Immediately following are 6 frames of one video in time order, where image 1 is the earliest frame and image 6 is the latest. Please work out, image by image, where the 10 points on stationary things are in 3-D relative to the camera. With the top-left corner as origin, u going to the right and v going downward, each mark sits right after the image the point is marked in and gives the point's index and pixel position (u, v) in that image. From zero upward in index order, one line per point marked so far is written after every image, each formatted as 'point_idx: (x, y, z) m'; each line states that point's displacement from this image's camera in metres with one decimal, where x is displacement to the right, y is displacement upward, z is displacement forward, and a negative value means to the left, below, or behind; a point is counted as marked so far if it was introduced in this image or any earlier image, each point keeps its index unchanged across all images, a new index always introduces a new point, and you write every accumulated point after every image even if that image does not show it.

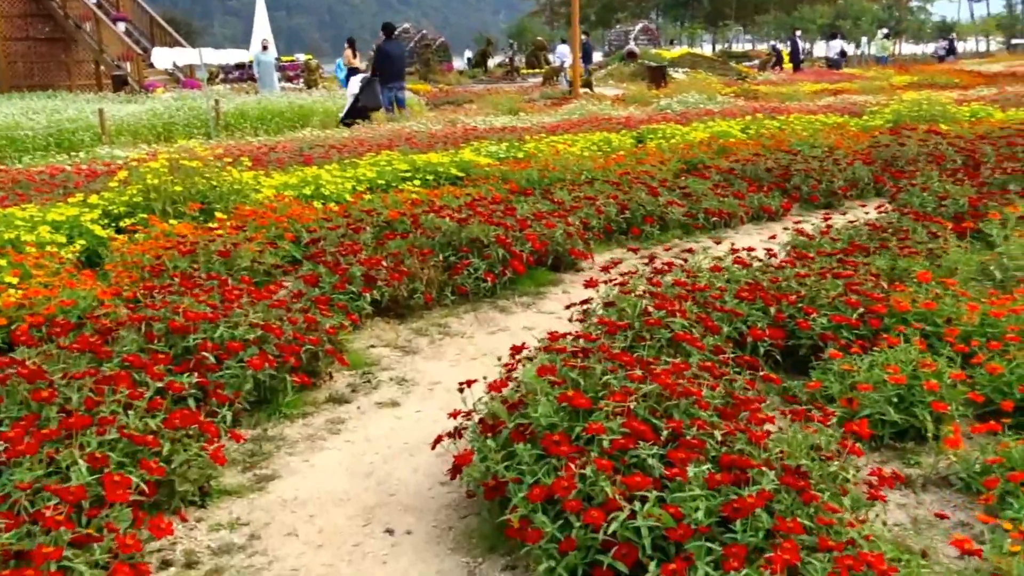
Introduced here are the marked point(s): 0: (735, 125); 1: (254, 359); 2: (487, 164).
0: (+2.6, +1.9, +12.1) m
1: (-1.1, -0.3, +4.3) m
2: (-0.2, +1.1, +9.5) m
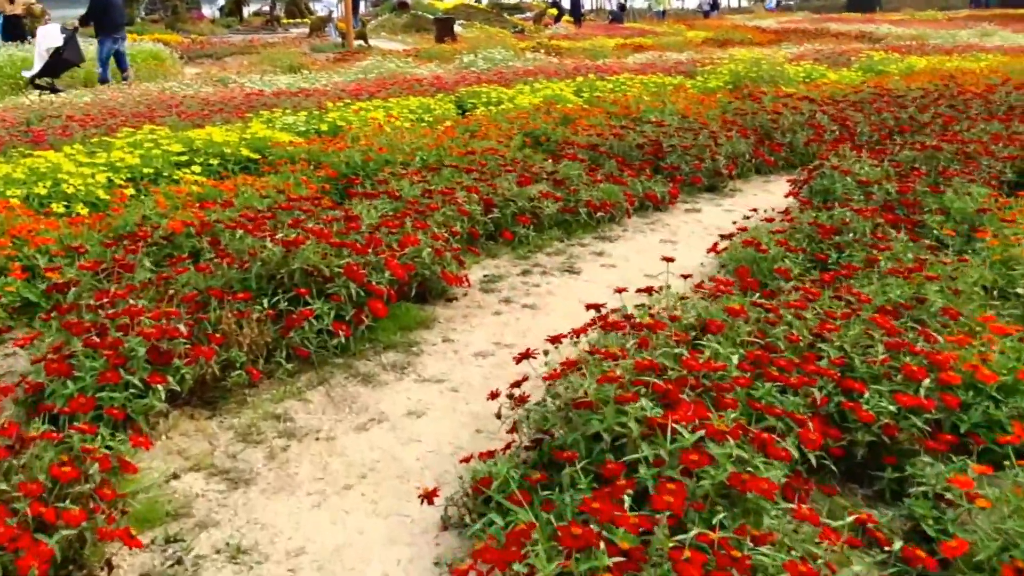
0: (+0.5, +2.0, +10.5) m
1: (-1.1, -0.6, +2.1) m
2: (-1.6, +1.0, +7.3) m
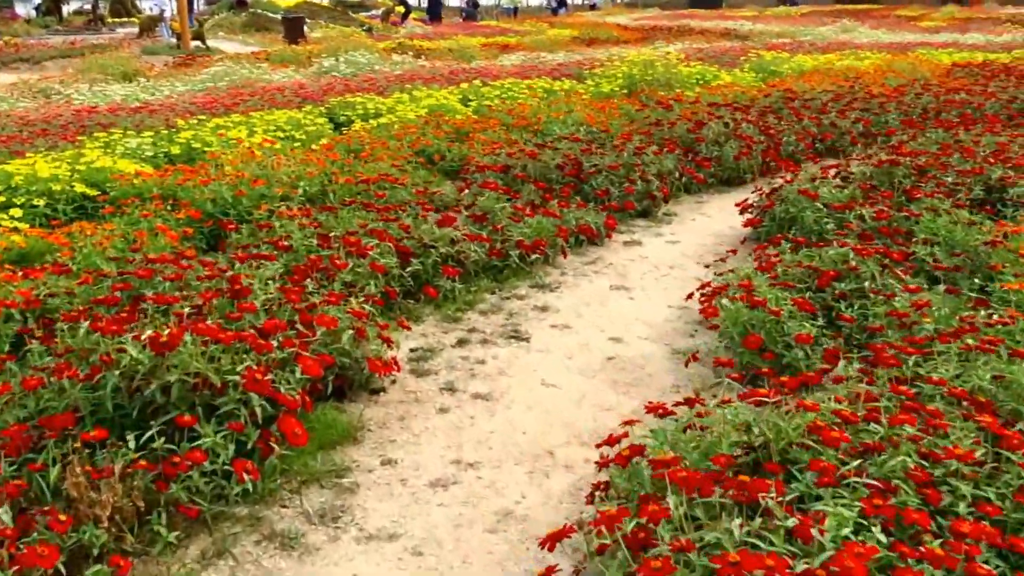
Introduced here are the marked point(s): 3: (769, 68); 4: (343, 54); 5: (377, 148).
0: (-0.6, +1.7, +9.4) m
1: (-0.9, -1.0, +0.9) m
2: (-2.2, +0.7, +5.9) m
3: (+2.8, +2.4, +11.3) m
4: (-2.2, +3.1, +13.6) m
5: (-0.9, +1.0, +7.1) m
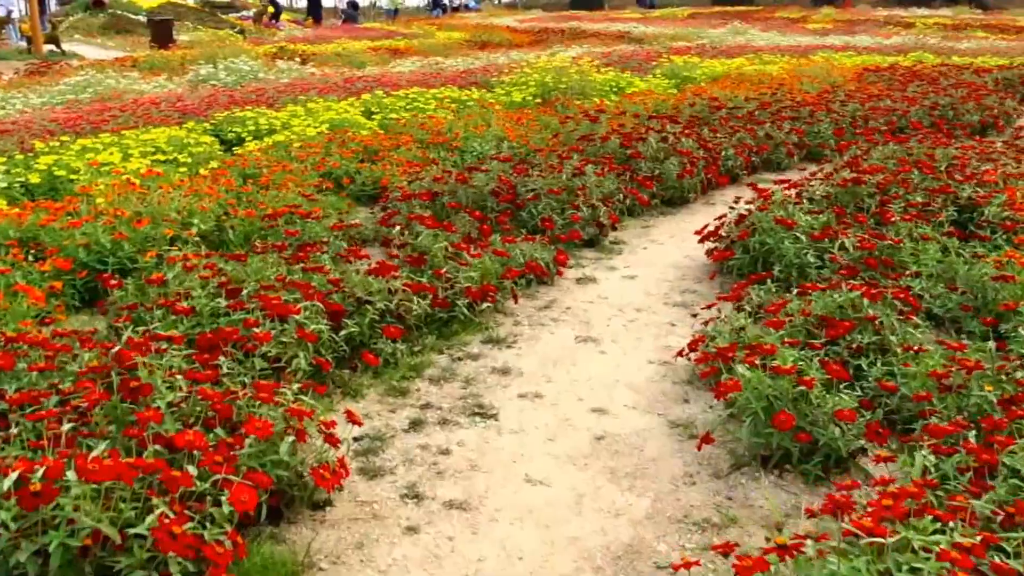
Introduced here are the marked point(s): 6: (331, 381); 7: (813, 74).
0: (-1.3, +1.5, +8.5) m
1: (-0.6, -1.2, 0.0) m
2: (-2.5, +0.4, +4.9) m
3: (+1.8, +2.2, +10.8) m
4: (-3.5, +2.7, +12.5) m
5: (-1.4, +0.7, +6.2) m
6: (-0.7, -0.3, +3.7) m
7: (+3.2, +2.3, +11.0) m
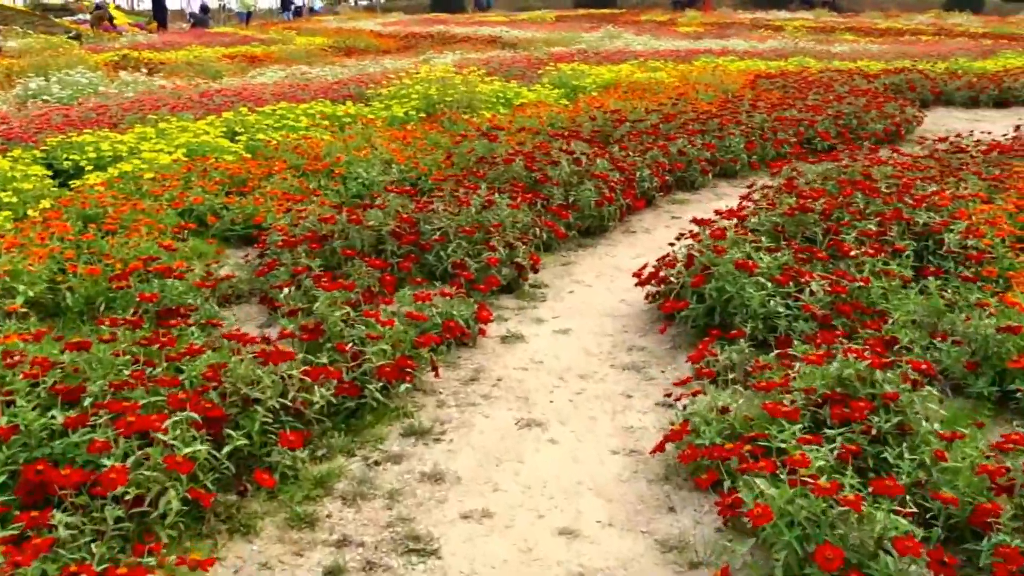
0: (-2.1, +1.2, +7.4) m
1: (-0.2, -1.5, -0.9) m
2: (-2.8, 0.0, +3.7) m
3: (+0.6, +2.0, +10.1) m
4: (-4.9, +2.3, +11.1) m
5: (-1.9, +0.4, +5.1) m
6: (-0.8, -0.6, +2.8) m
7: (+1.9, +2.1, +10.5) m
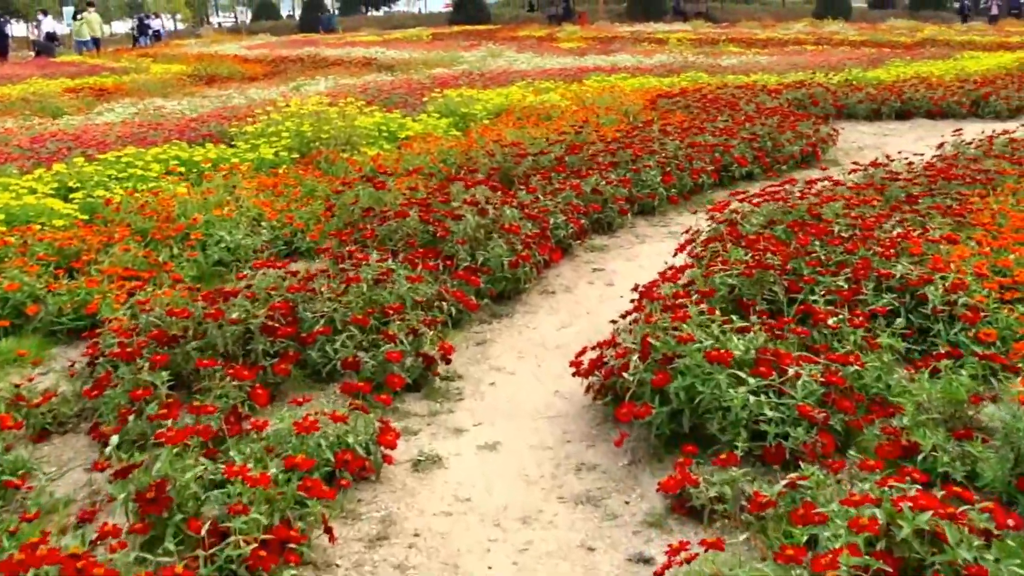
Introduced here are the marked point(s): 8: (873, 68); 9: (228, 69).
0: (-2.8, +0.6, +6.2) m
1: (+0.2, -1.8, -1.9) m
2: (-3.0, -0.5, +2.4) m
3: (-0.5, +1.6, +9.2) m
4: (-6.0, +1.6, +9.6) m
5: (-2.3, -0.1, +4.0) m
6: (-0.9, -1.0, +1.7) m
7: (+0.8, +1.7, +9.8) m
8: (+4.7, +2.9, +13.6) m
9: (-4.1, +3.2, +15.1) m
